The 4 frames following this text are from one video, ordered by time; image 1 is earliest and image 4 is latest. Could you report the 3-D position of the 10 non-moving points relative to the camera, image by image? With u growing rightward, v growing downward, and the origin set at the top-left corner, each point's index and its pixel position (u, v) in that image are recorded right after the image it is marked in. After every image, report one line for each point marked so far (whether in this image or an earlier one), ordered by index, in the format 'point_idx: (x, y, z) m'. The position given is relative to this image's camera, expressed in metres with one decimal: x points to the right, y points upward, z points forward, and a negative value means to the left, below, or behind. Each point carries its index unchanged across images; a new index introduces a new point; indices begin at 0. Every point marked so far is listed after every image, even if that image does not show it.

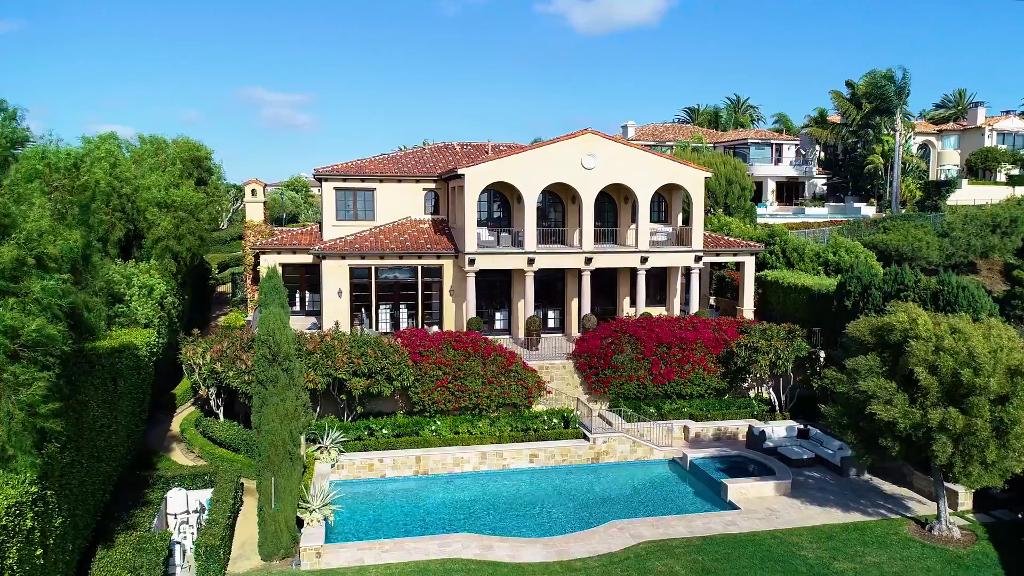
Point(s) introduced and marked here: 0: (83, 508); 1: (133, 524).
0: (-8.3, -4.3, +13.2) m
1: (-8.6, -5.4, +15.5) m
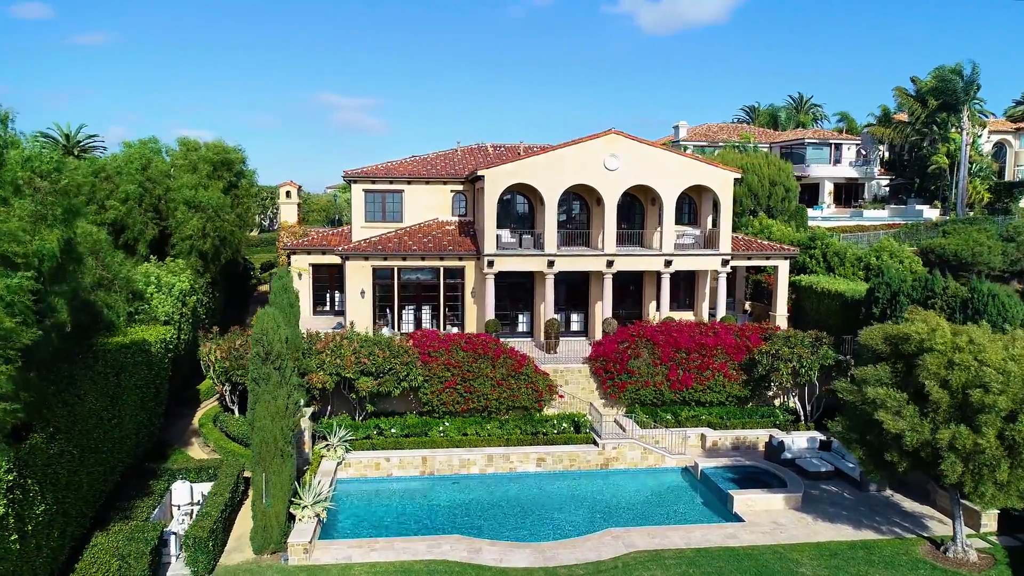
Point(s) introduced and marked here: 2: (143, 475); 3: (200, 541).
0: (-8.9, -4.2, +13.8) m
1: (-9.0, -5.3, +16.1) m
2: (-10.2, -5.2, +18.8) m
3: (-6.9, -5.6, +15.1) m
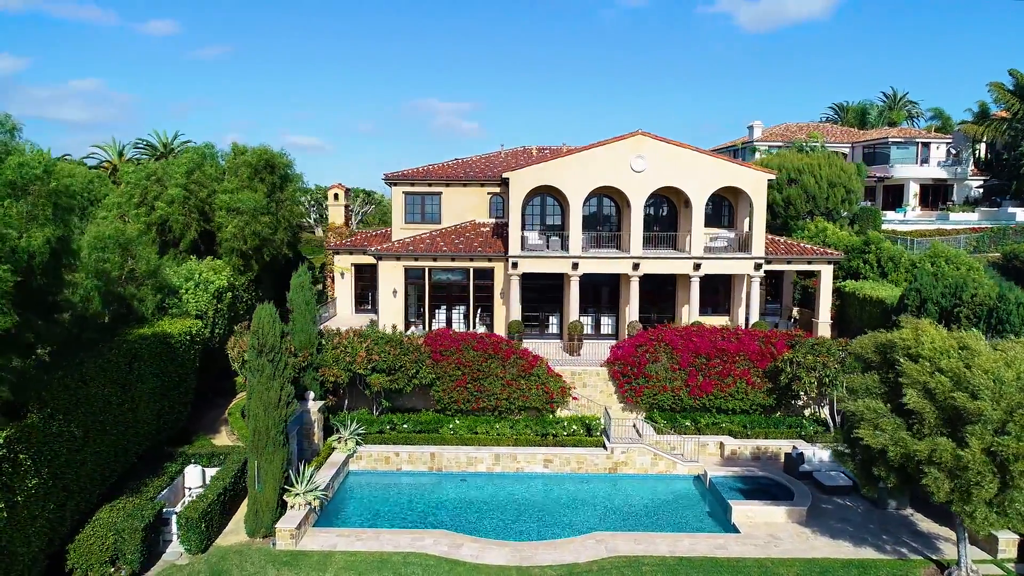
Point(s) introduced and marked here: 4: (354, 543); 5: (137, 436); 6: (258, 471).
0: (-9.6, -4.1, +15.0) m
1: (-9.5, -5.2, +17.3) m
2: (-10.4, -5.0, +20.1) m
3: (-7.6, -5.5, +16.1) m
4: (-4.0, -6.4, +17.0) m
5: (-10.1, -4.0, +18.2) m
6: (-6.4, -4.6, +17.1) m
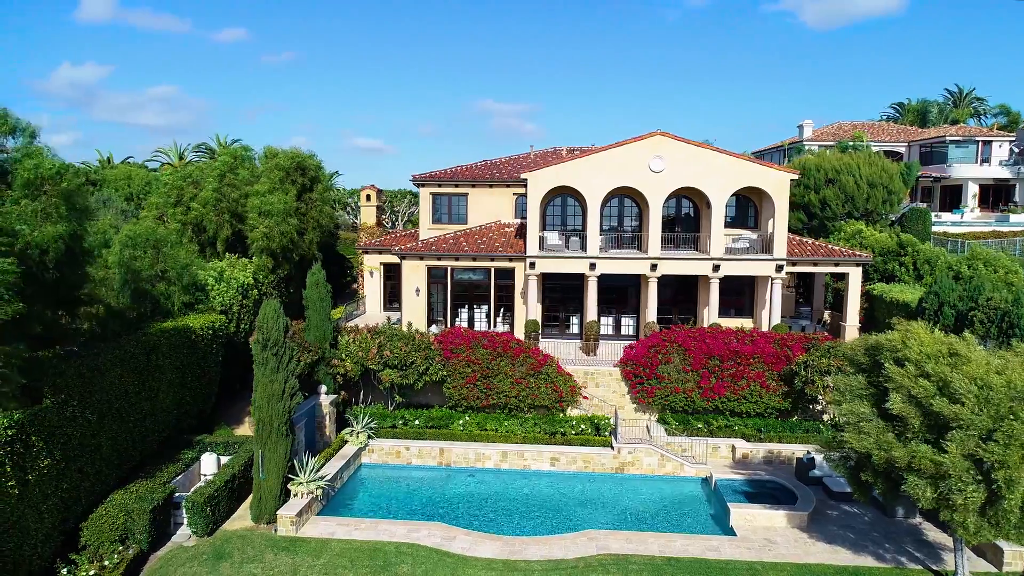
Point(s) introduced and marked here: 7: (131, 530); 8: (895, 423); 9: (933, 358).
0: (-9.9, -4.0, +16.0) m
1: (-9.7, -5.1, +18.3) m
2: (-10.3, -4.9, +21.1) m
3: (-7.8, -5.4, +16.9) m
4: (-4.2, -6.3, +17.6) m
5: (-10.1, -3.9, +19.3) m
6: (-6.6, -4.5, +17.9) m
7: (-8.9, -5.7, +15.9) m
8: (+7.9, -2.8, +14.0) m
9: (+8.4, -1.4, +13.5) m
